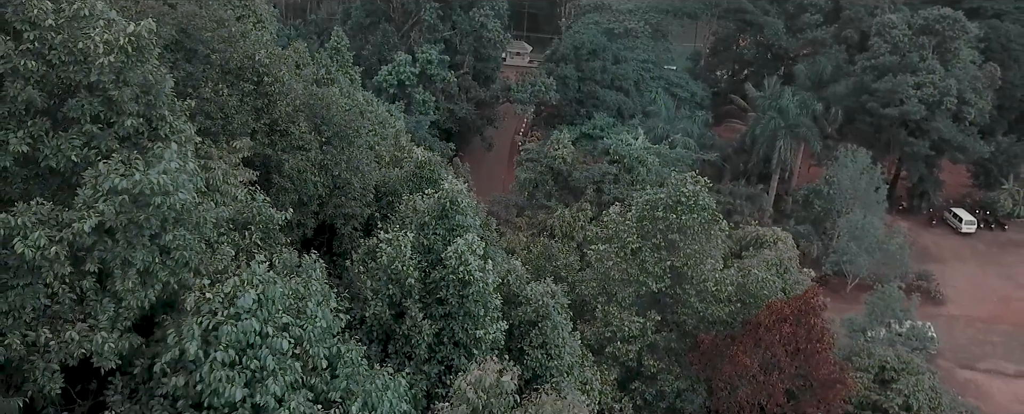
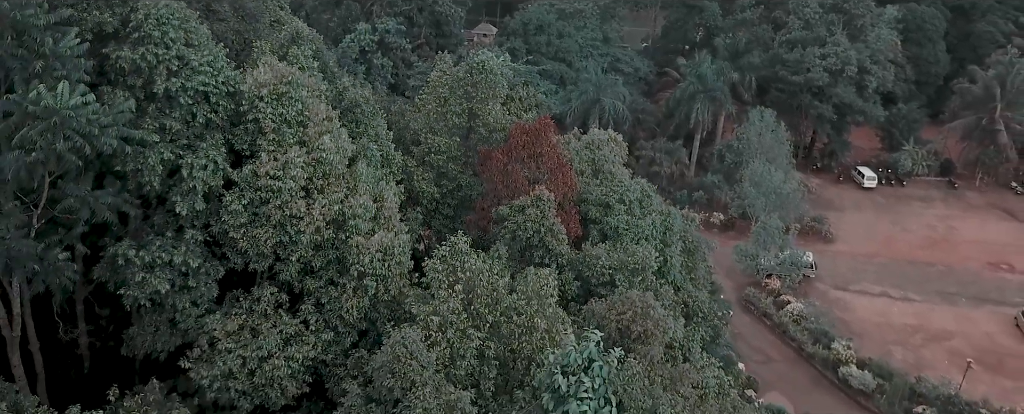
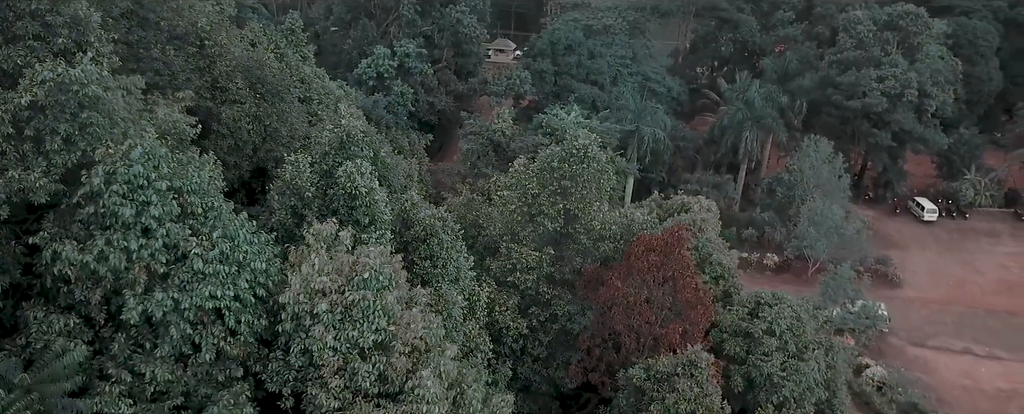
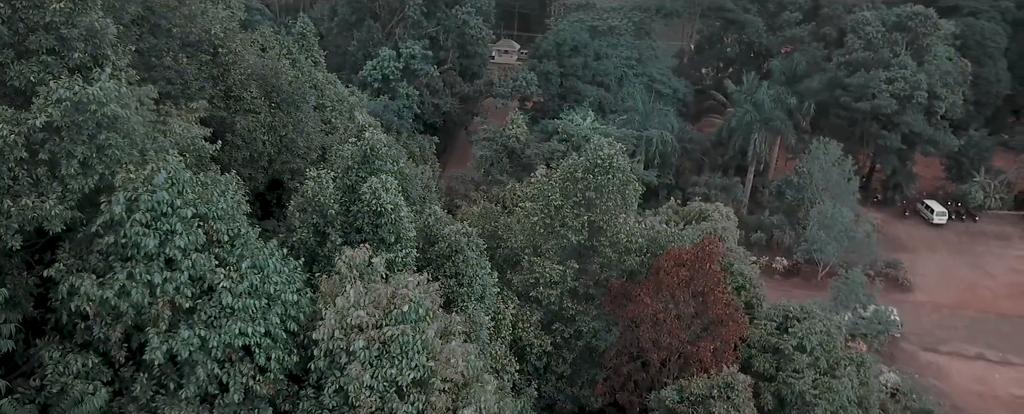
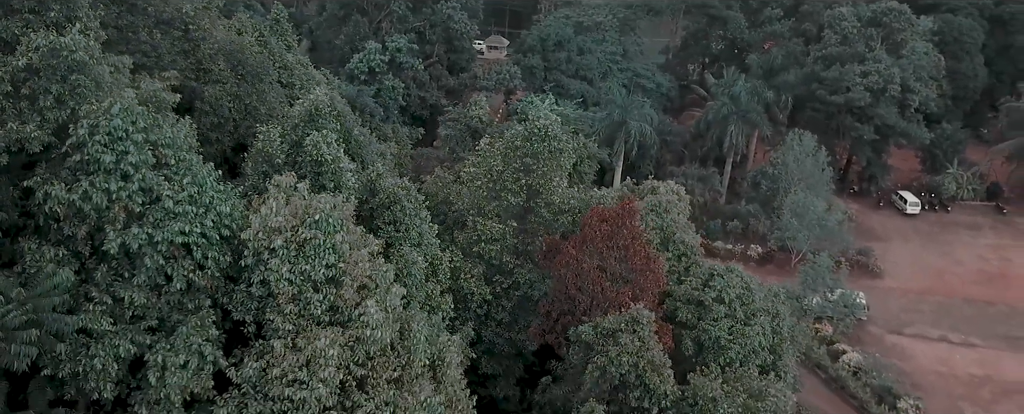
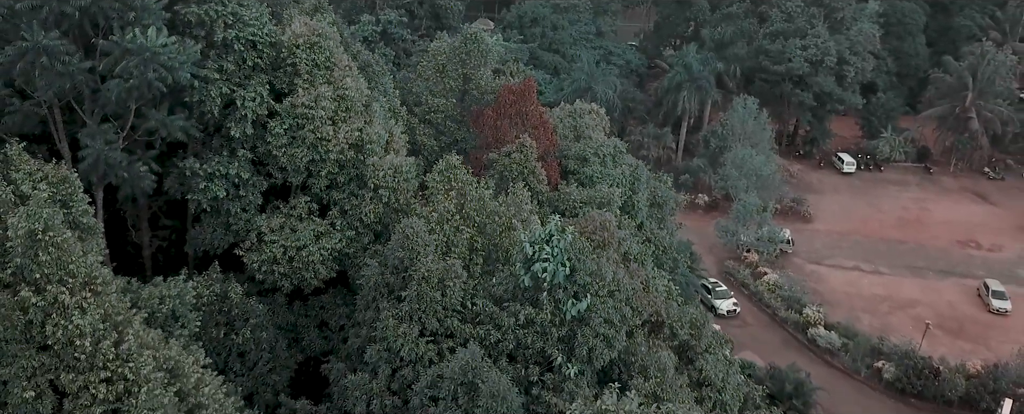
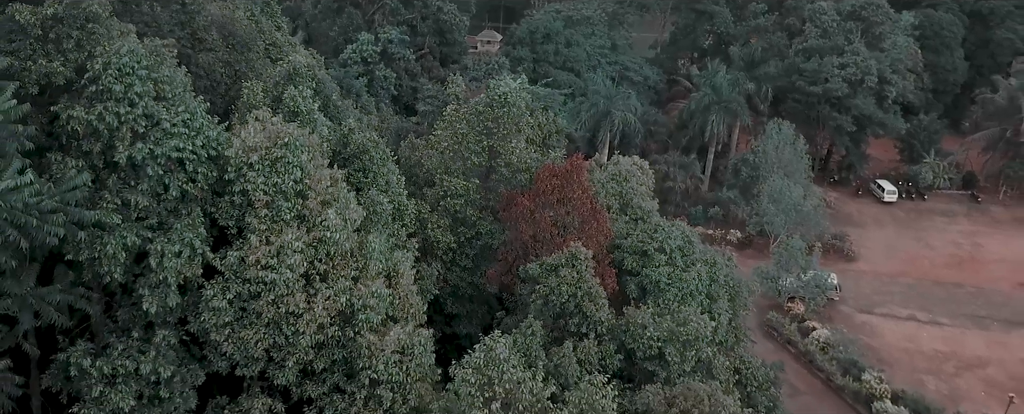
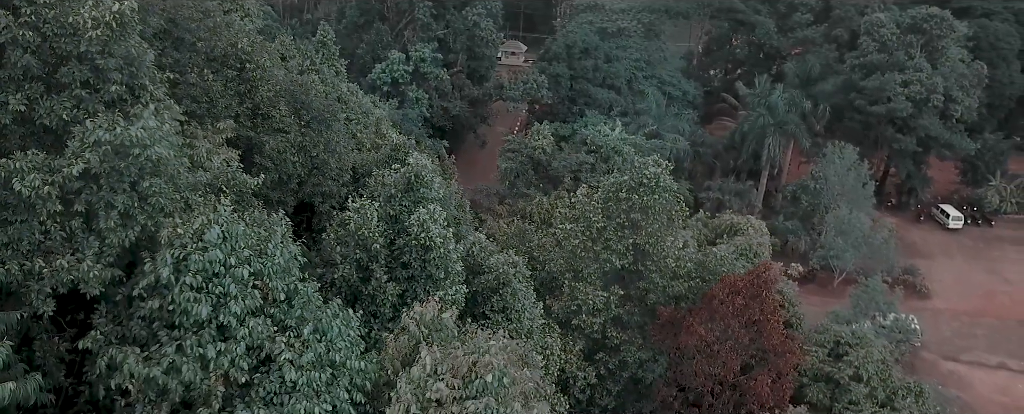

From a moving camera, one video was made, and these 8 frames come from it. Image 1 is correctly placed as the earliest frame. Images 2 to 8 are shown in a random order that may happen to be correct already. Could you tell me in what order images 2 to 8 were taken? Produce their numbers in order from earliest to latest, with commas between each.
8, 4, 3, 5, 7, 2, 6
